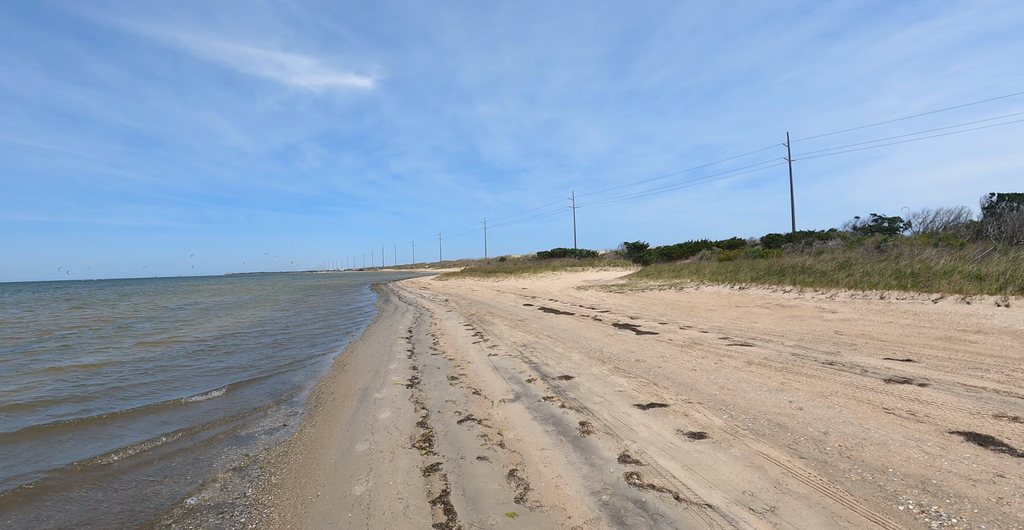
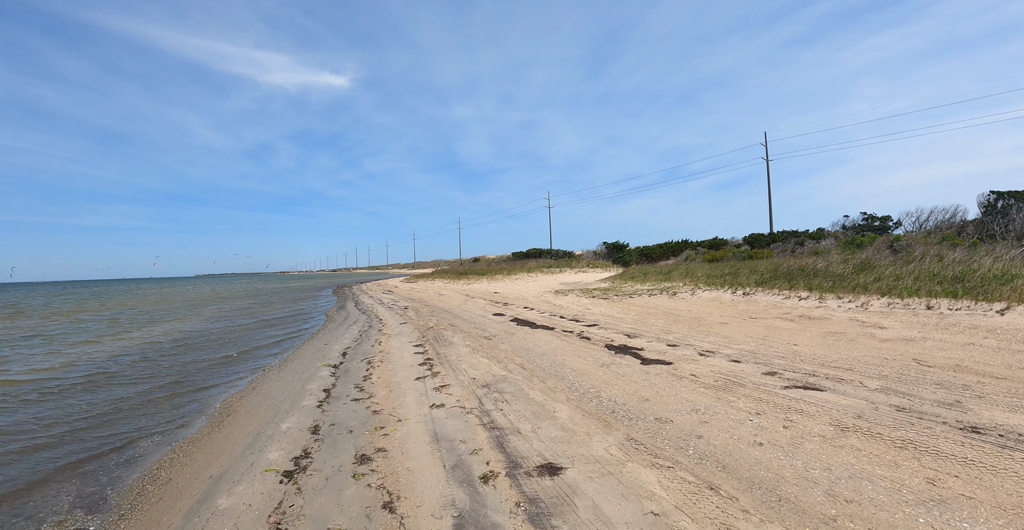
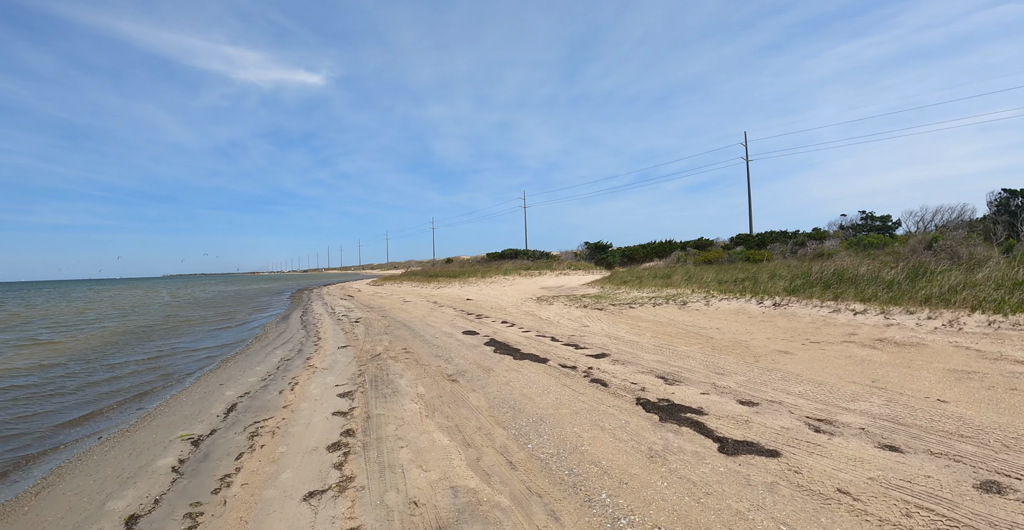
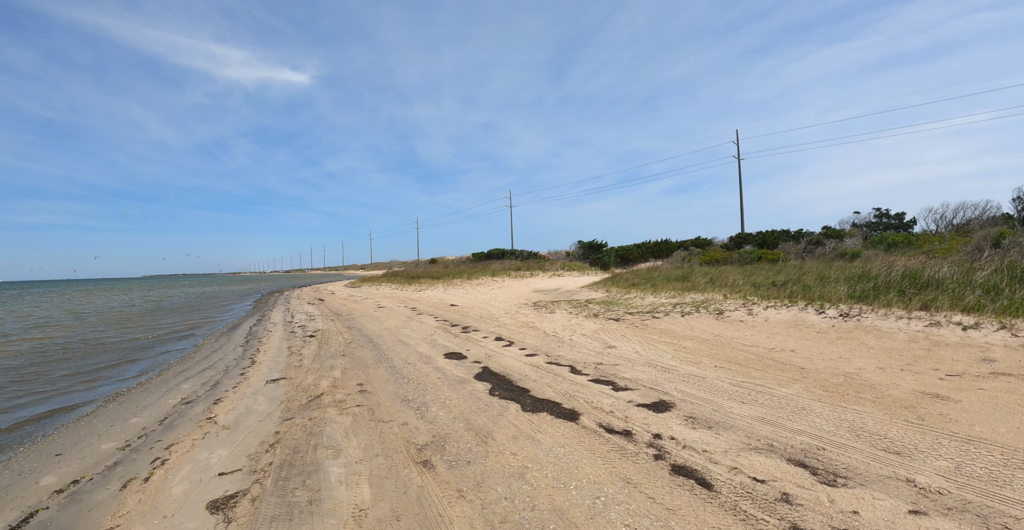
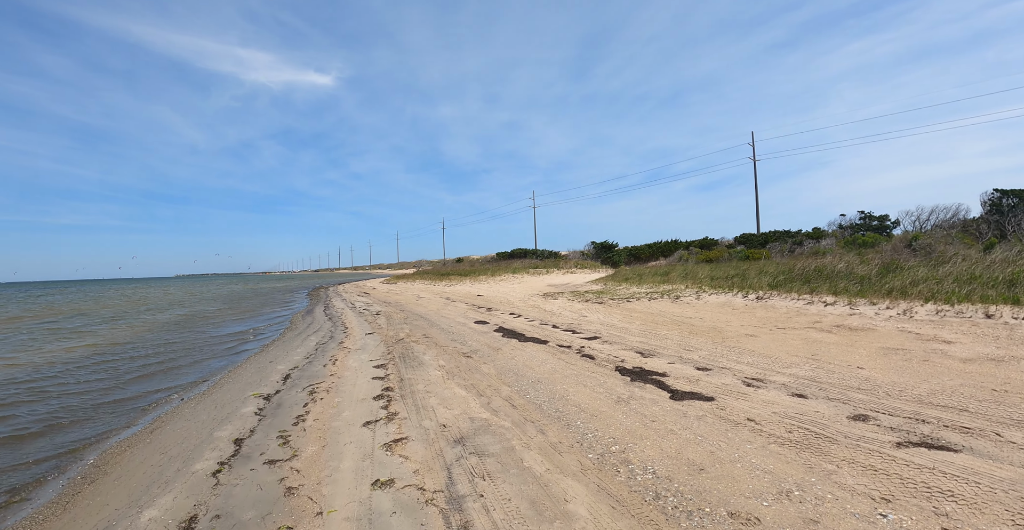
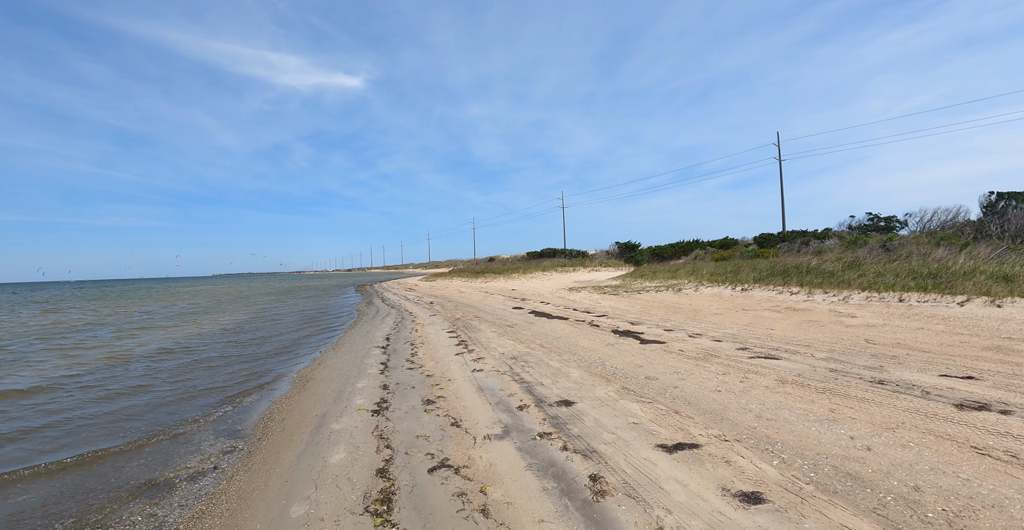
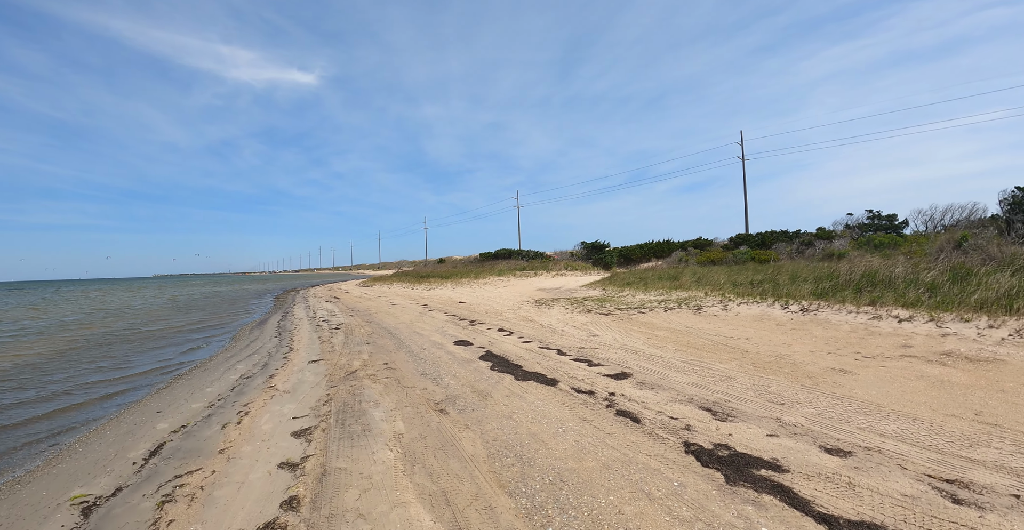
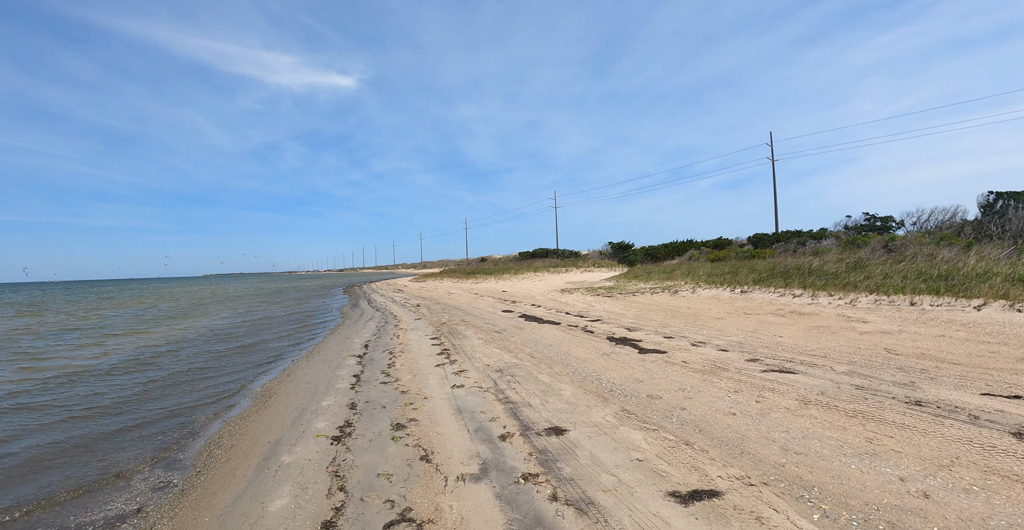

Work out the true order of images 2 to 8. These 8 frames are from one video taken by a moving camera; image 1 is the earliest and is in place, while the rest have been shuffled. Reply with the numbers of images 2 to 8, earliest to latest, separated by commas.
6, 8, 2, 5, 3, 7, 4
